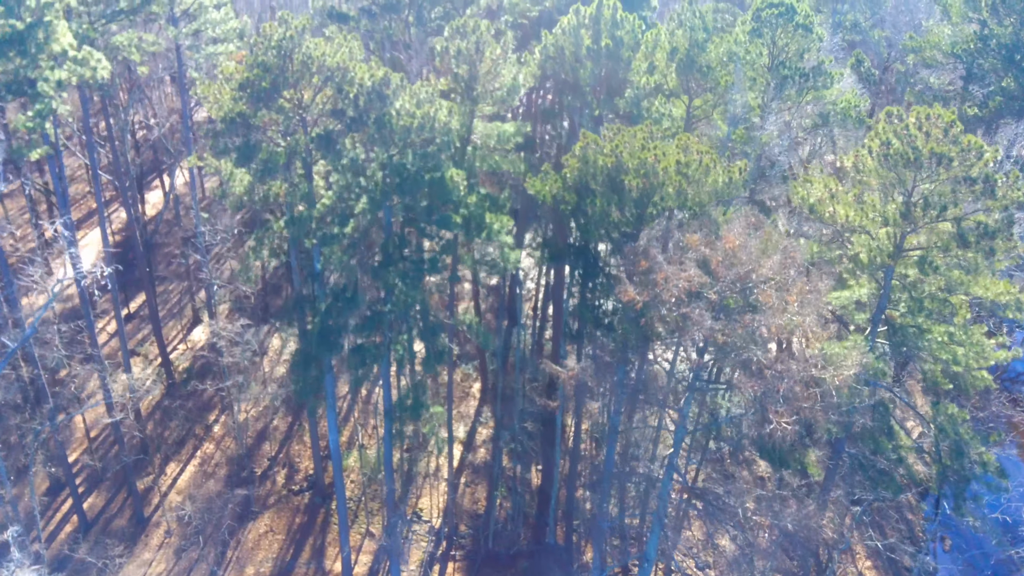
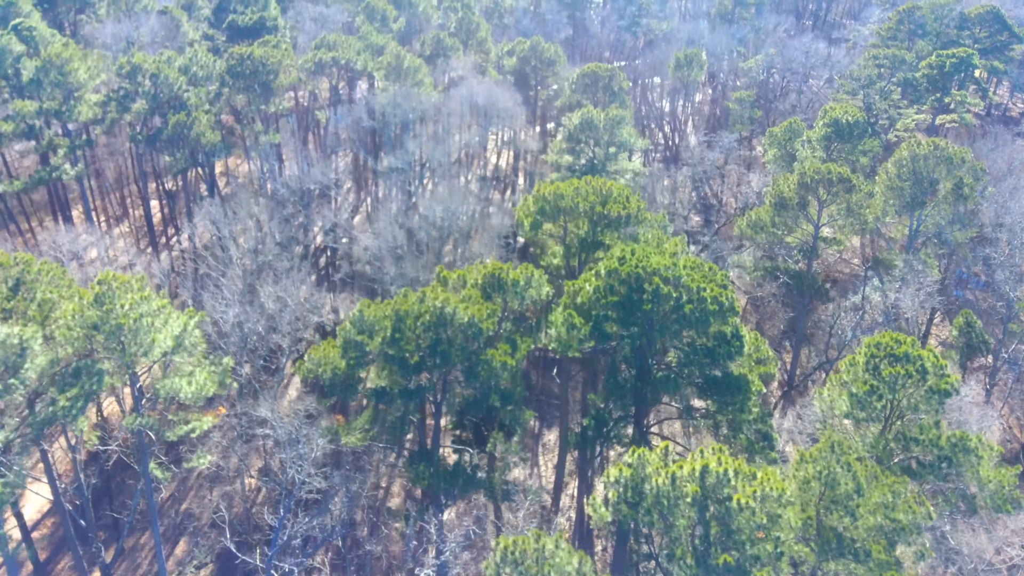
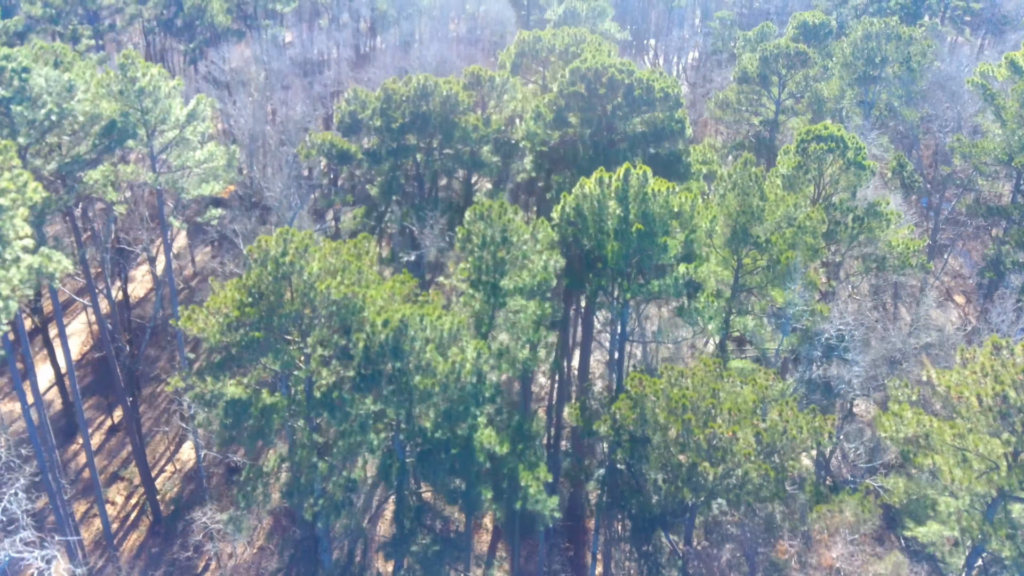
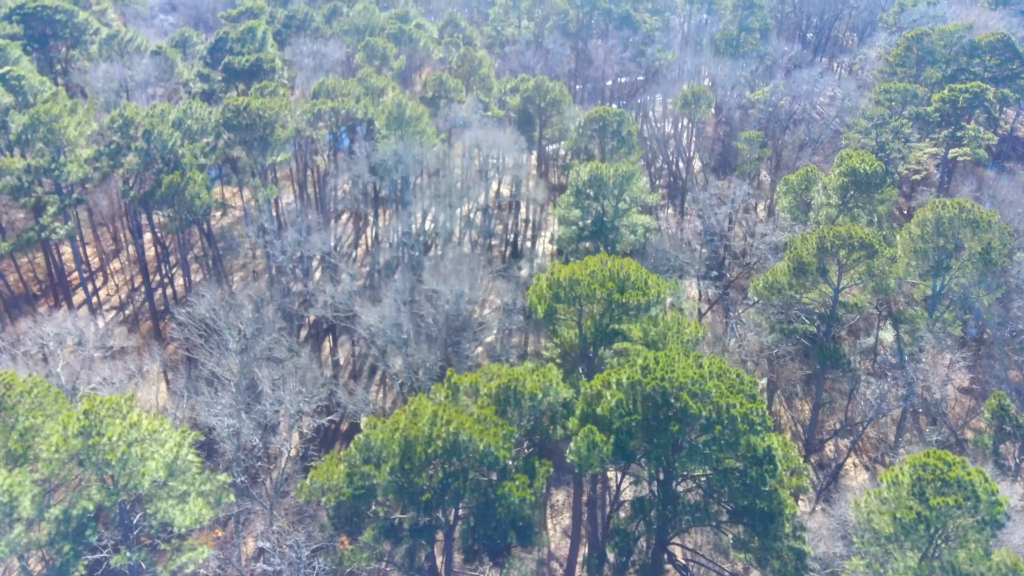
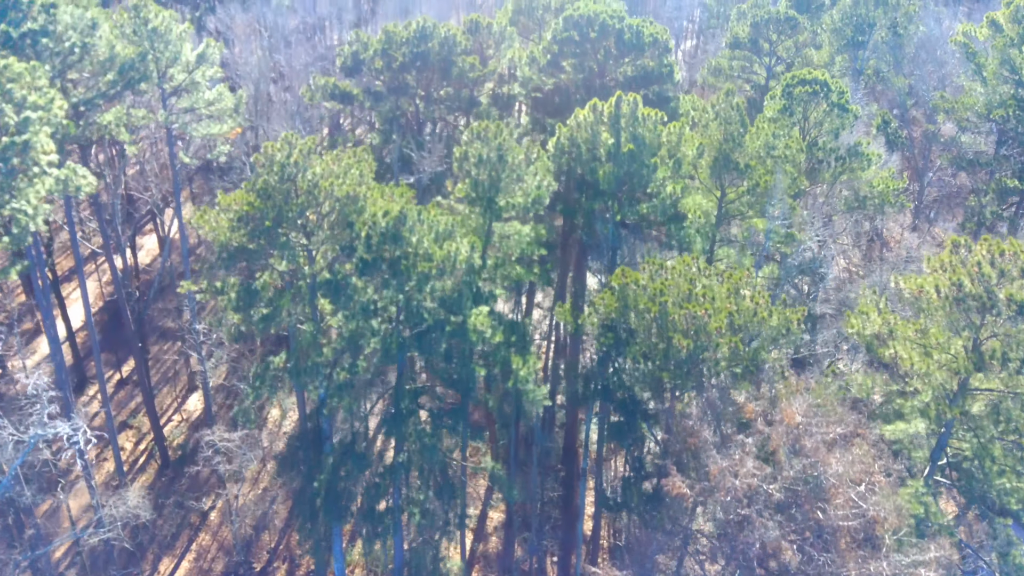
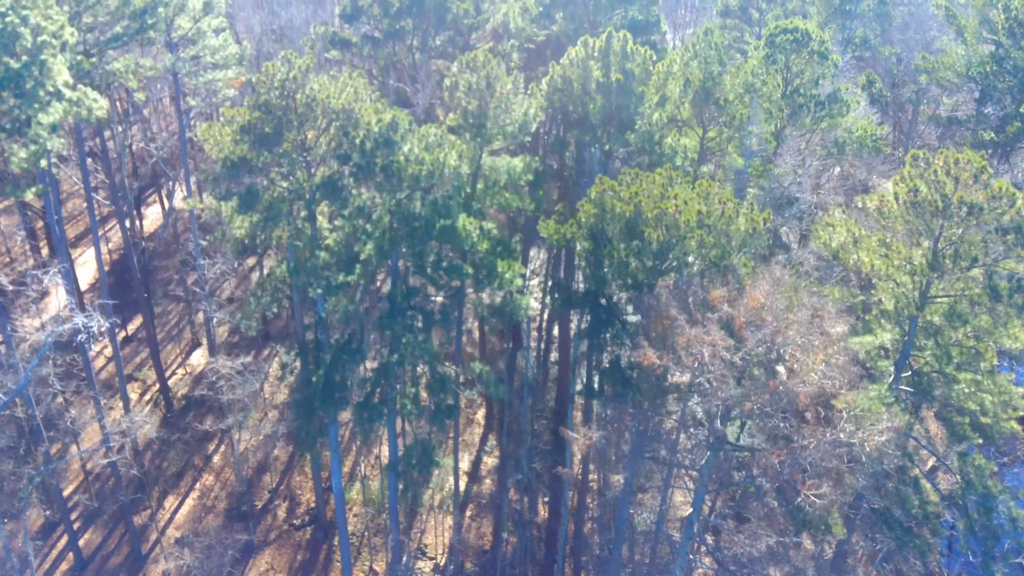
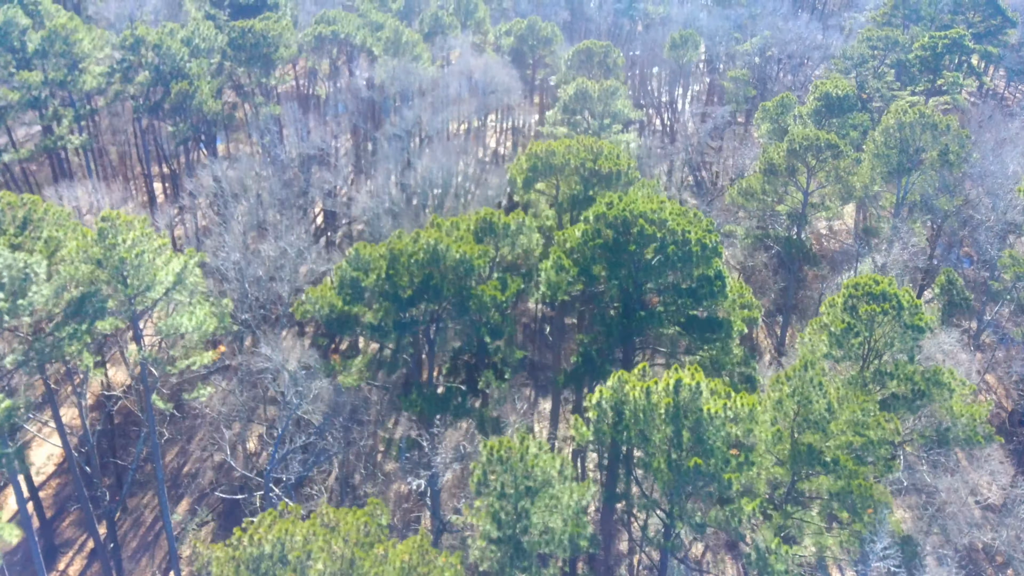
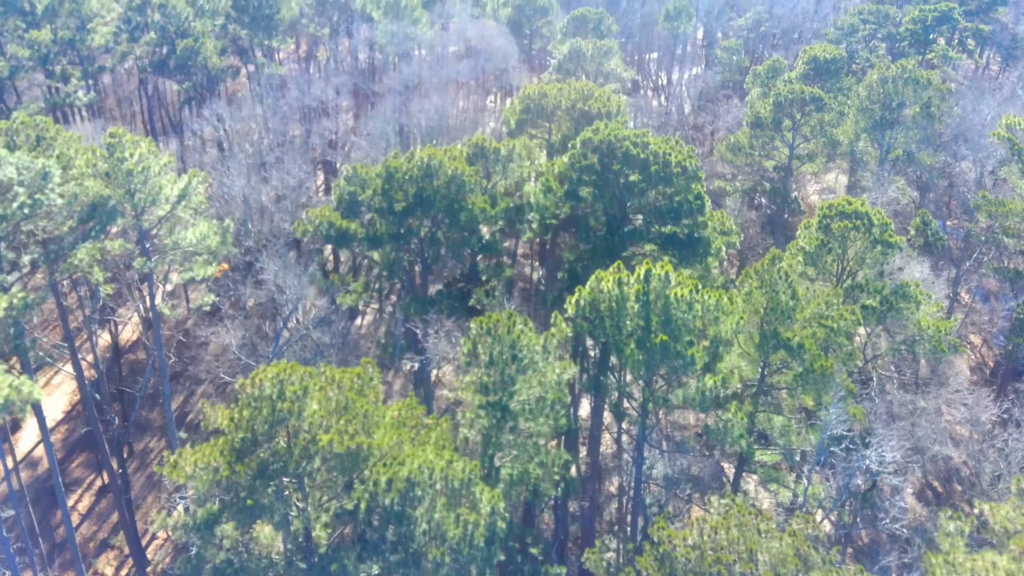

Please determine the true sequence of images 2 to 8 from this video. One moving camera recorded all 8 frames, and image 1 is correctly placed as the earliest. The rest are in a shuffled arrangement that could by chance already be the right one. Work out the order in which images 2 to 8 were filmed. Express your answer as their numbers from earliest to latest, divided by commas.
6, 5, 3, 8, 7, 2, 4
